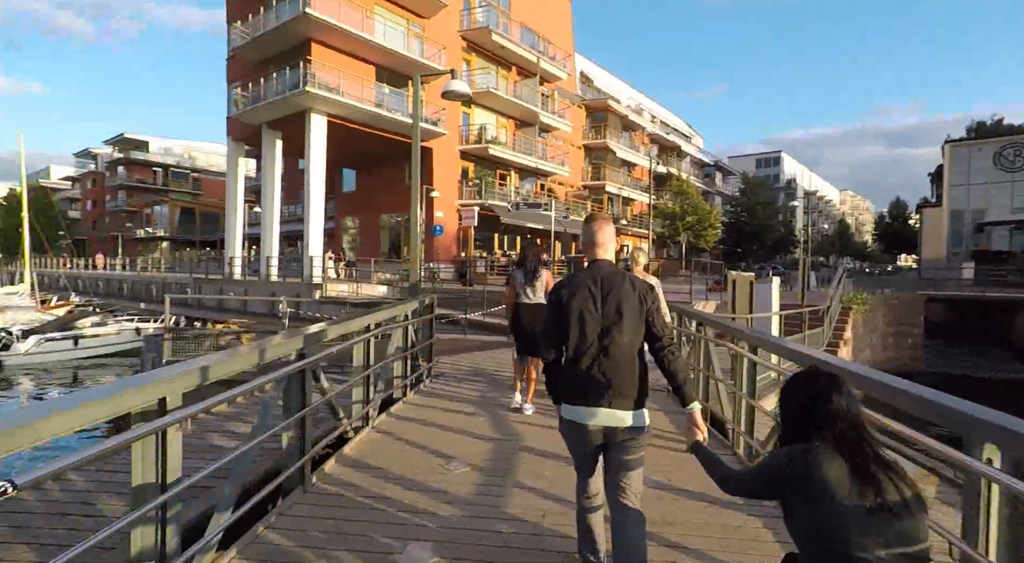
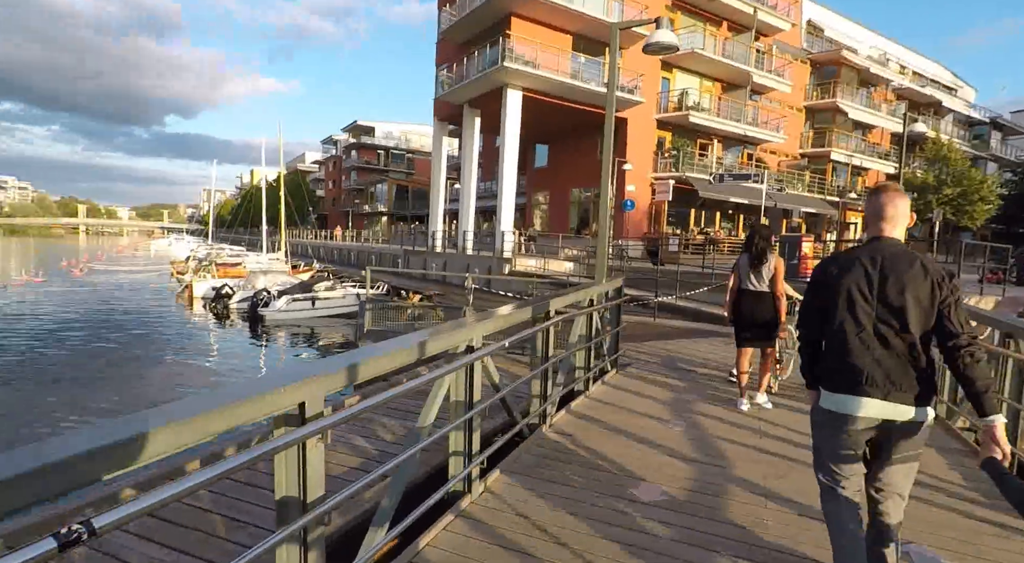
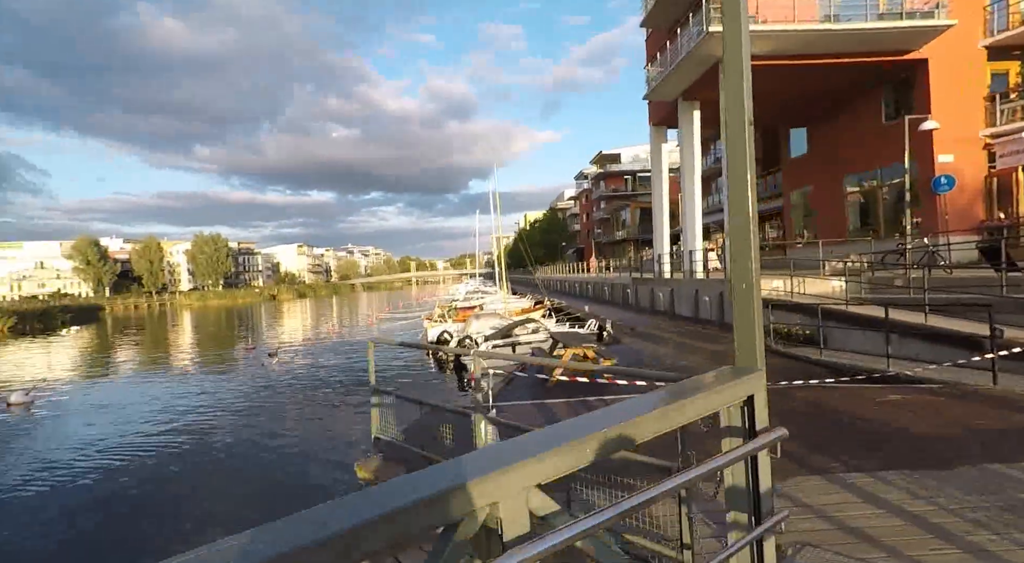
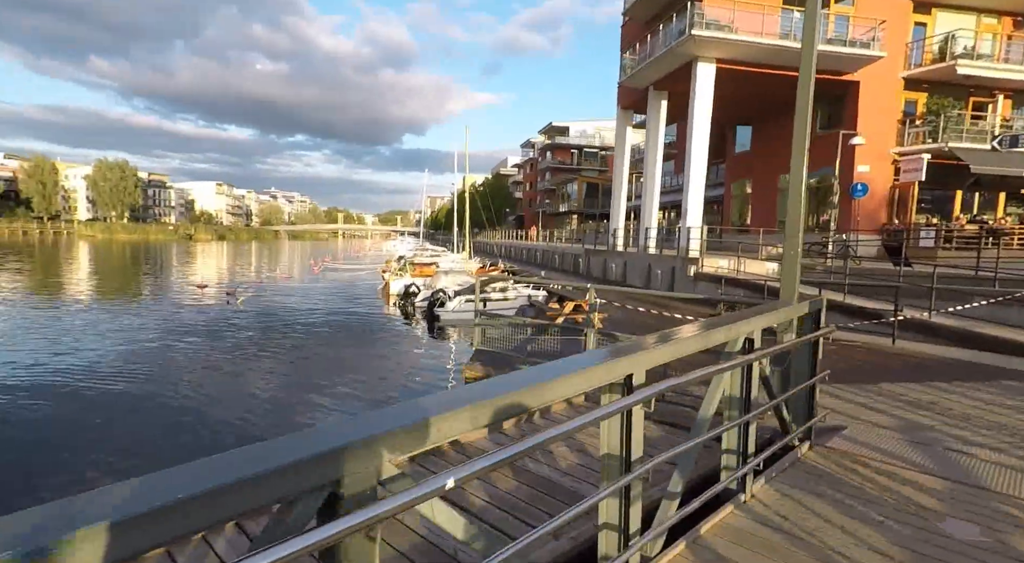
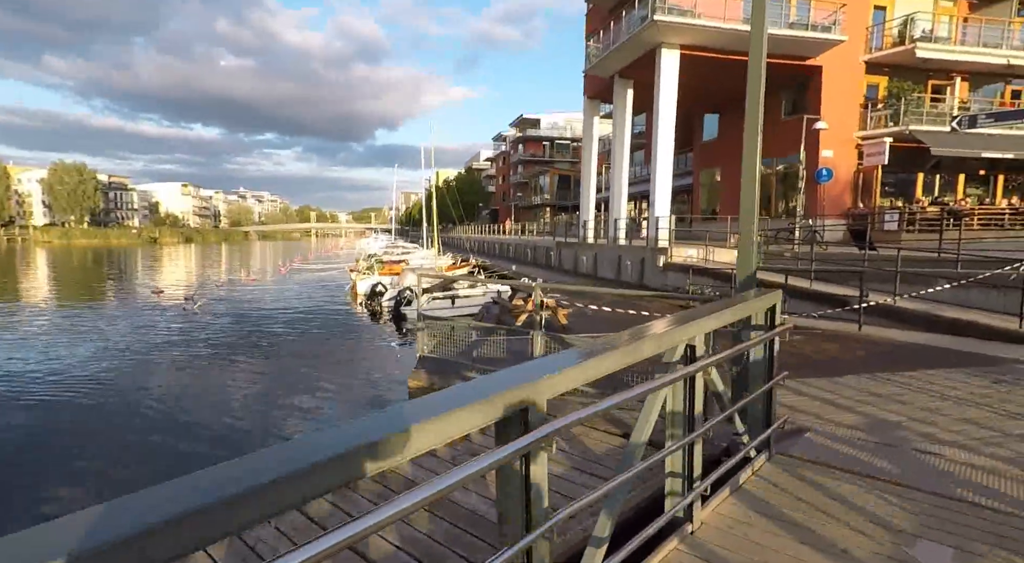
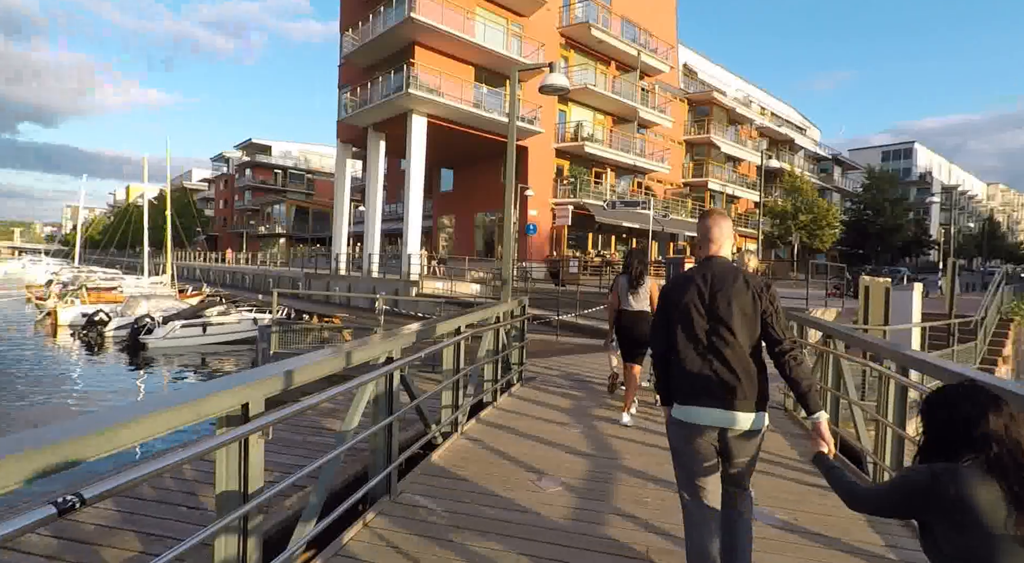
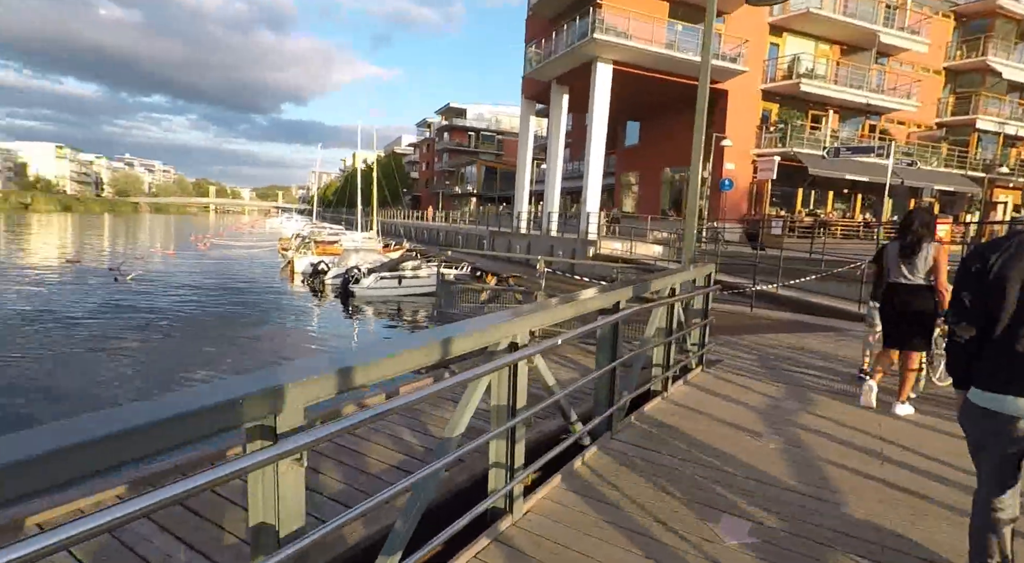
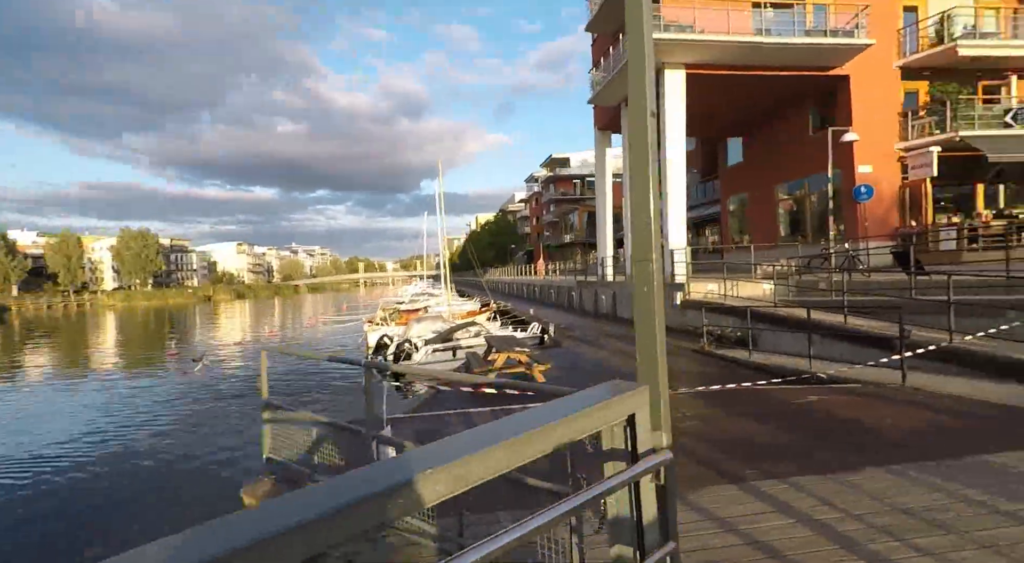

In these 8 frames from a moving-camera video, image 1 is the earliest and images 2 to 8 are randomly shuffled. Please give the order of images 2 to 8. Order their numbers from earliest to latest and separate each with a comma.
6, 2, 7, 4, 5, 3, 8
